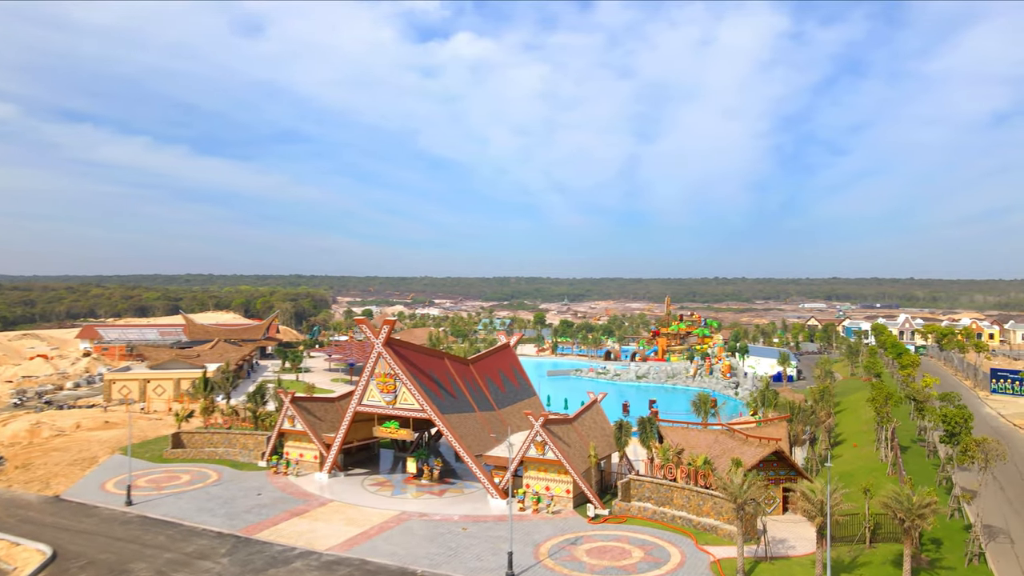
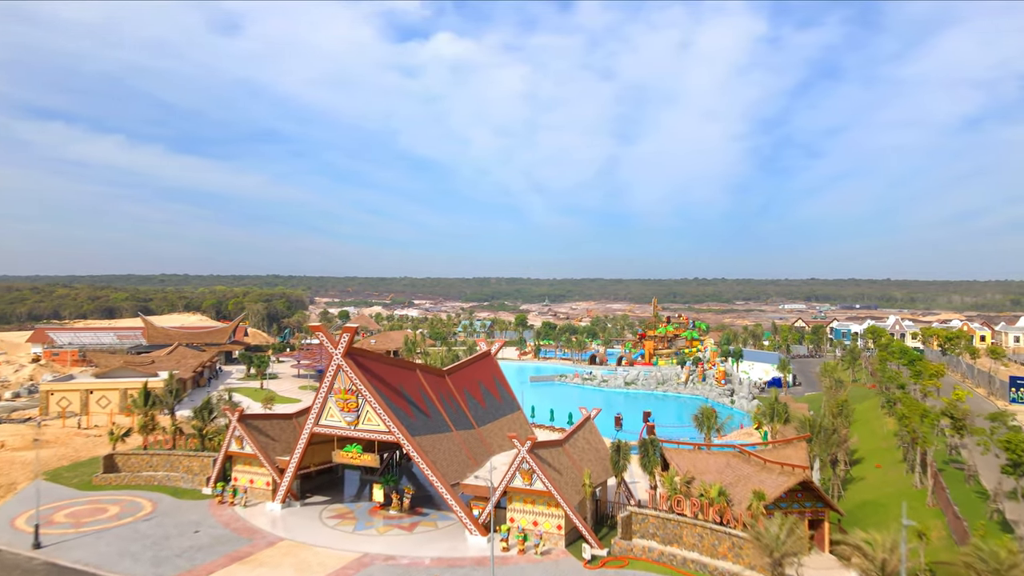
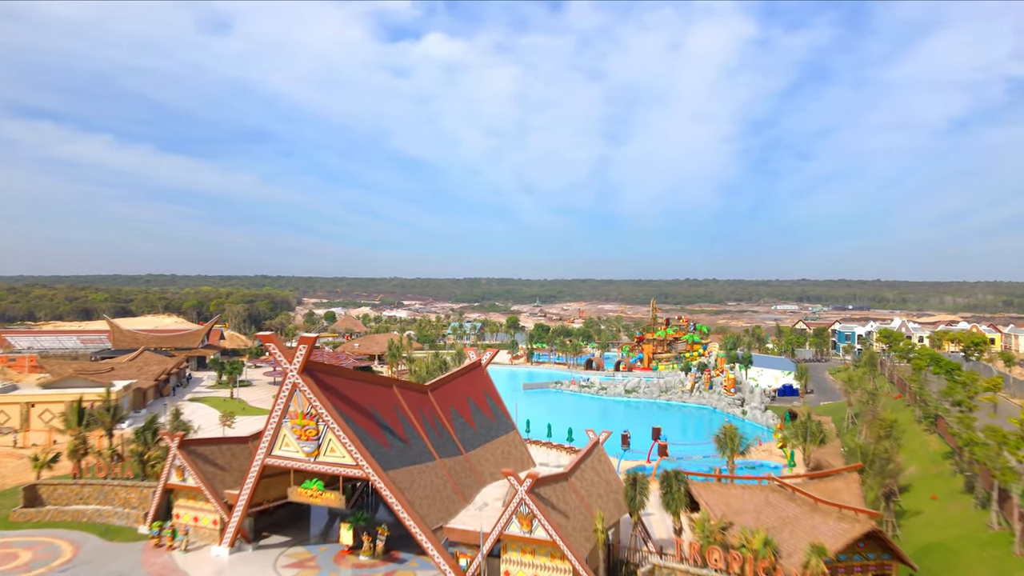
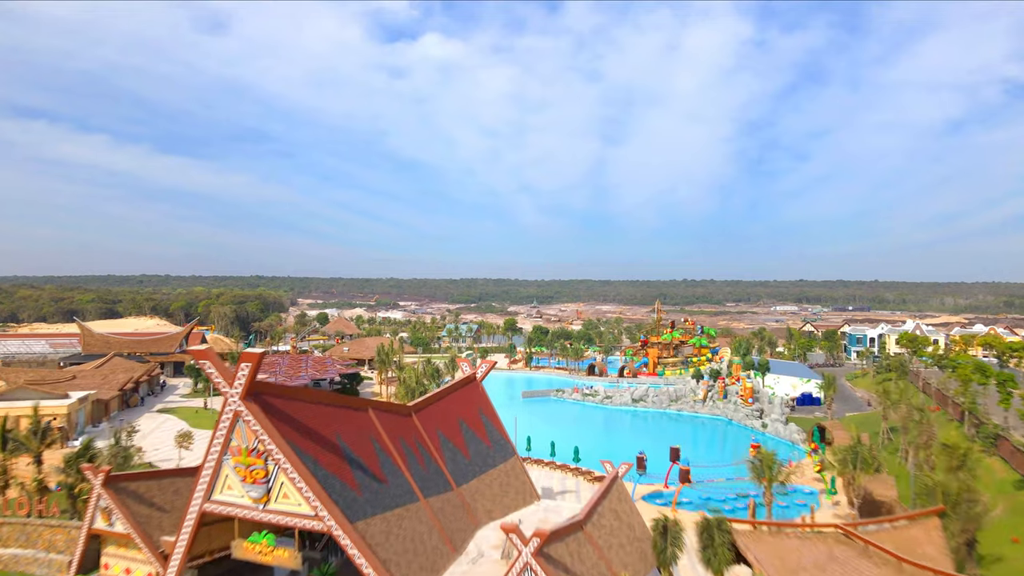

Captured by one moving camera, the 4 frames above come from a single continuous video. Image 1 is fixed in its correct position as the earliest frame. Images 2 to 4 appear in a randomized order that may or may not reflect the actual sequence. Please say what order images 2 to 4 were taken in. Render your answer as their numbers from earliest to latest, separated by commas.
2, 3, 4
